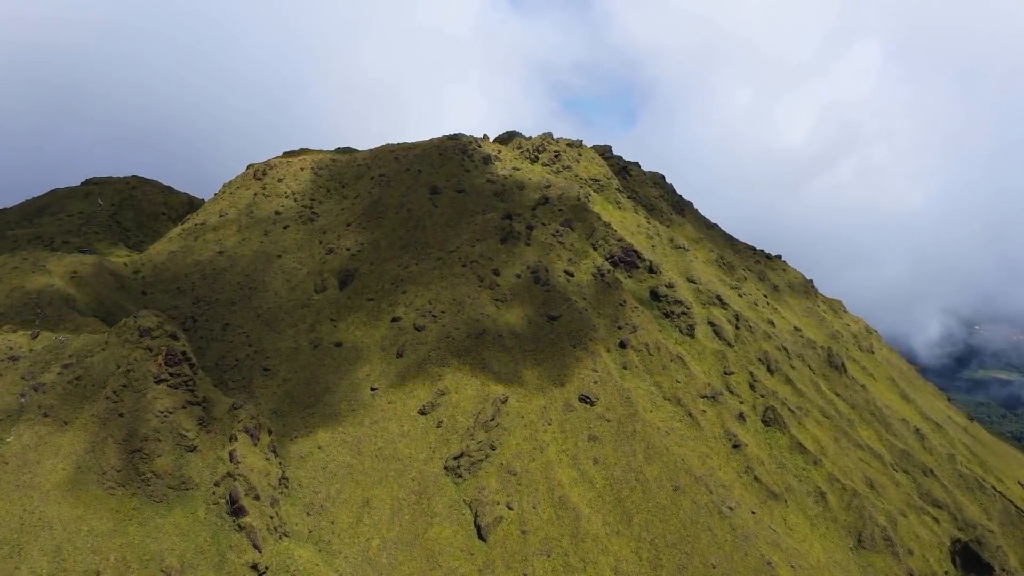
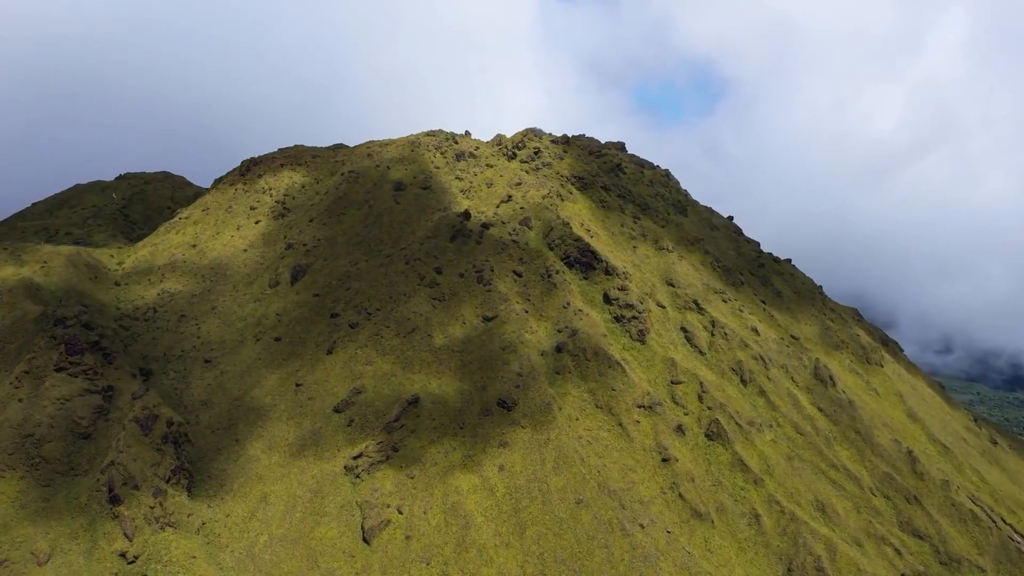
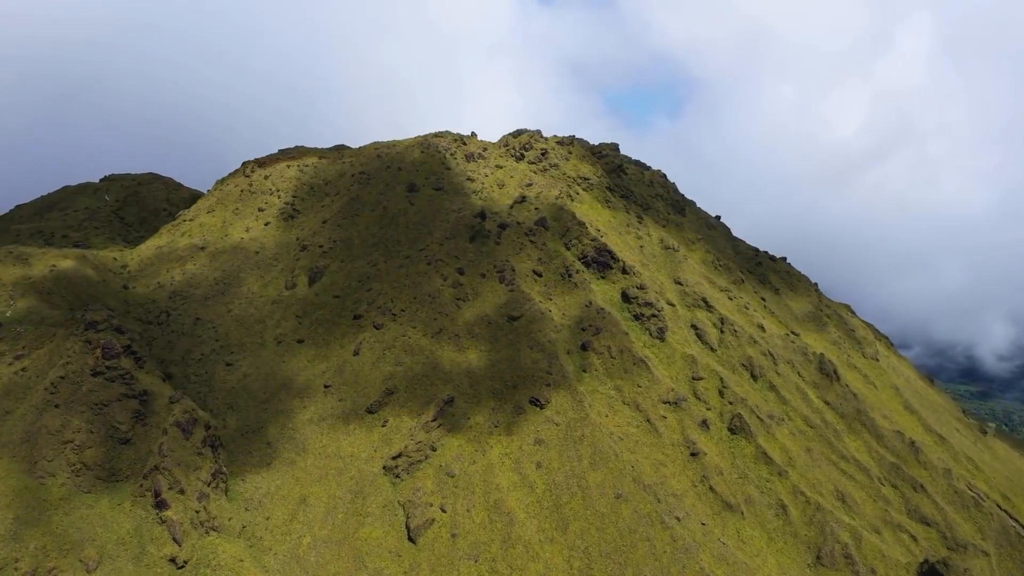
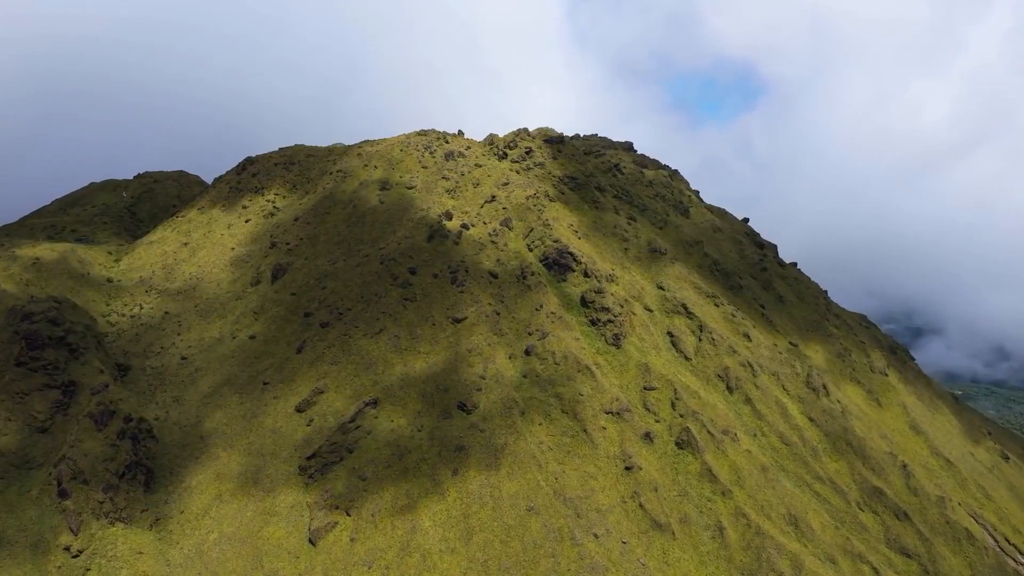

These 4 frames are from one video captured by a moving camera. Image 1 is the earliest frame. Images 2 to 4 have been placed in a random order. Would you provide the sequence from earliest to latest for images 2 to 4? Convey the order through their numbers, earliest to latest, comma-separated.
3, 2, 4
